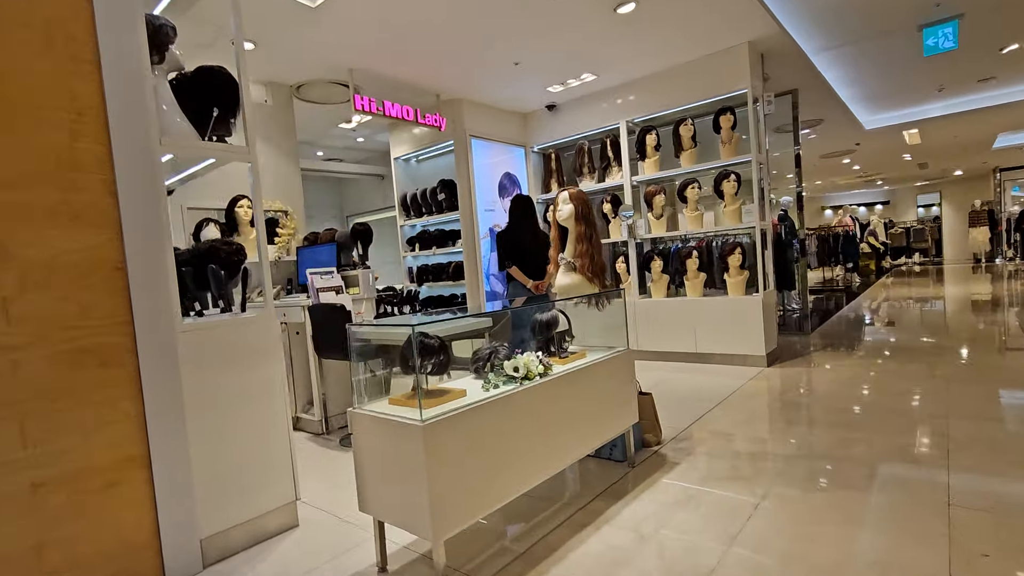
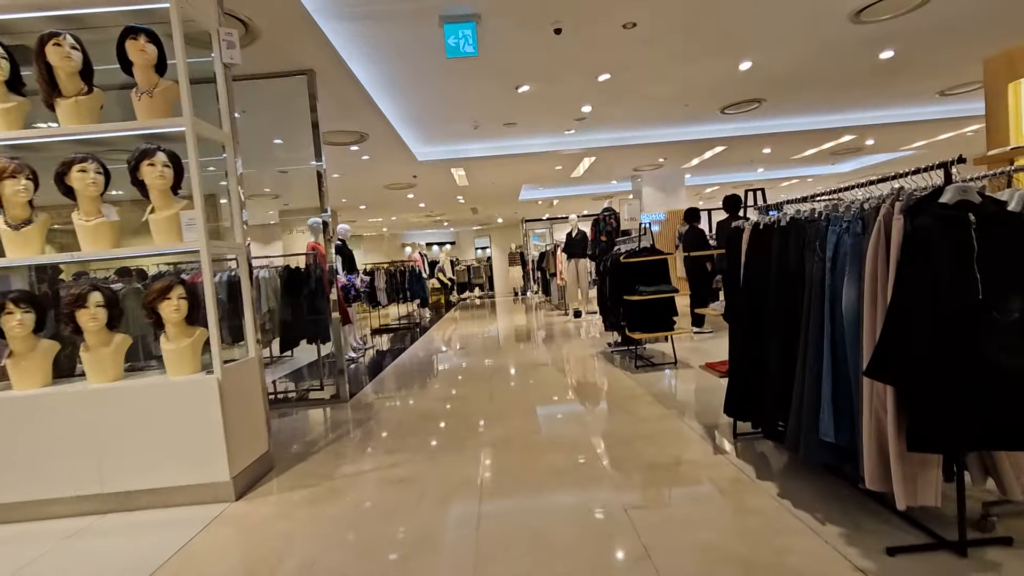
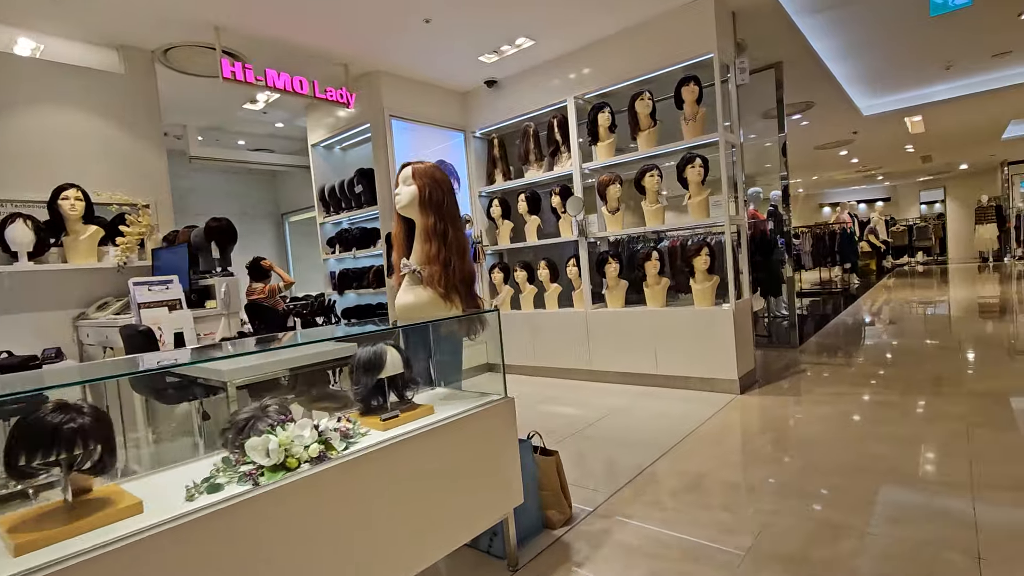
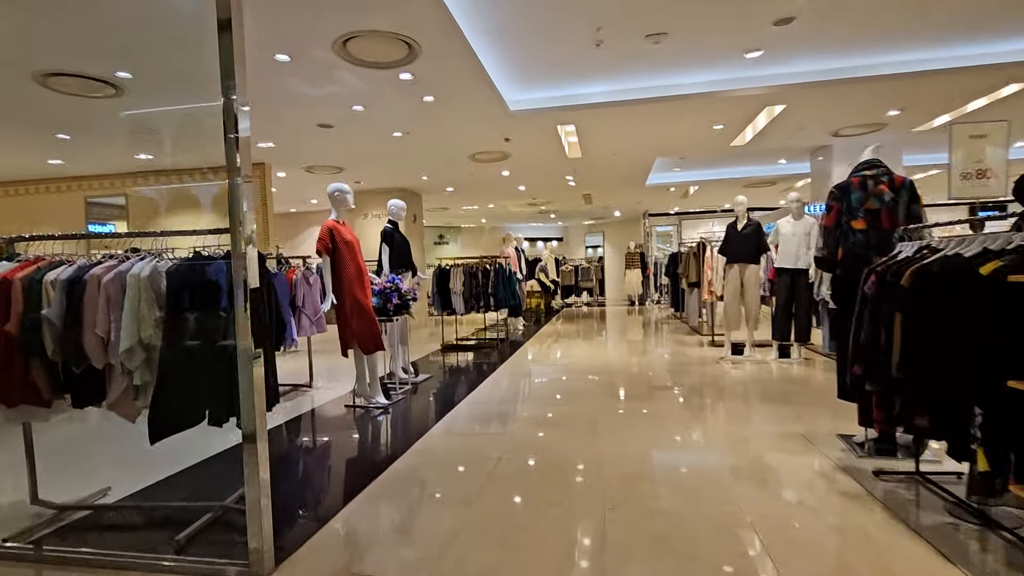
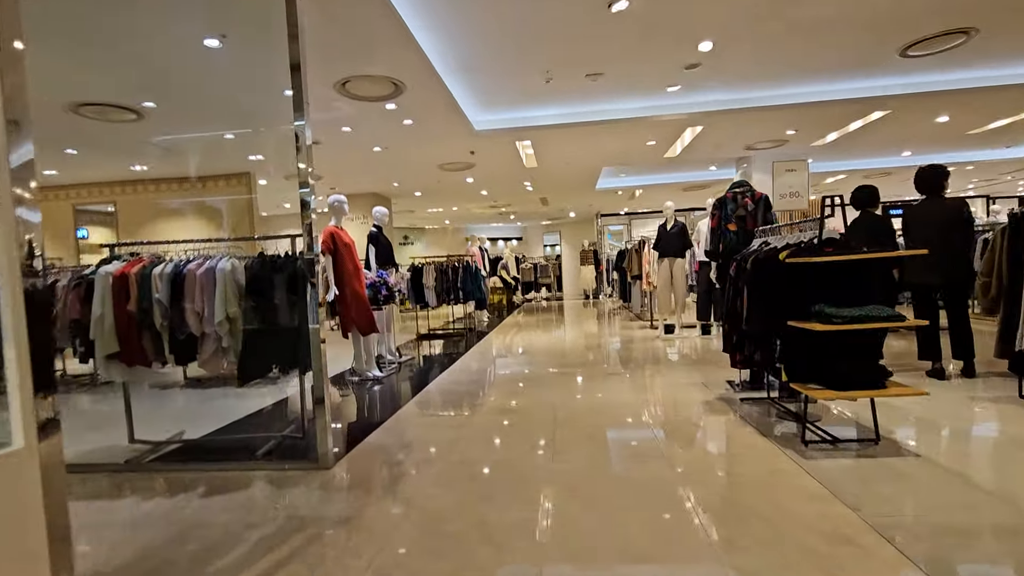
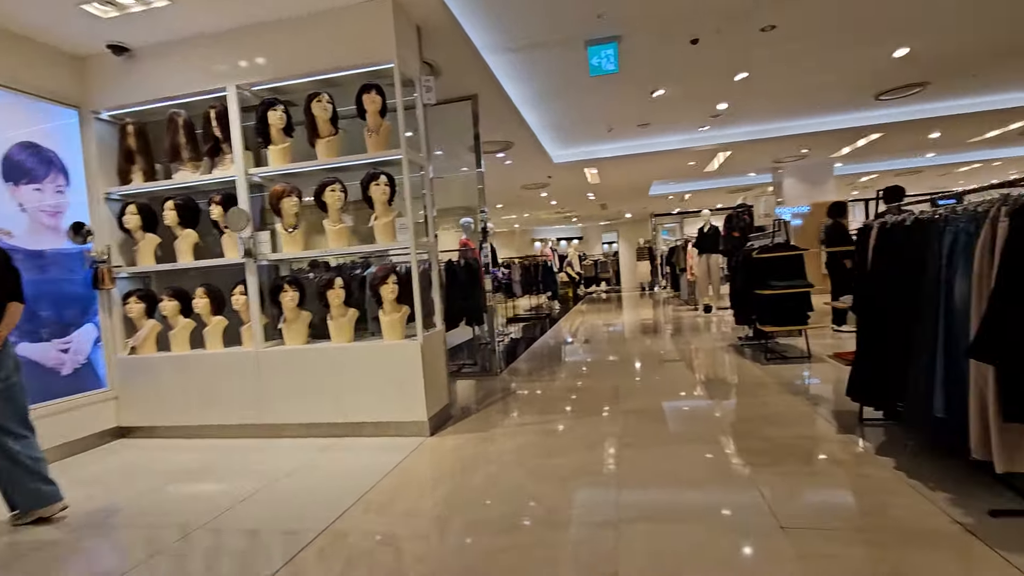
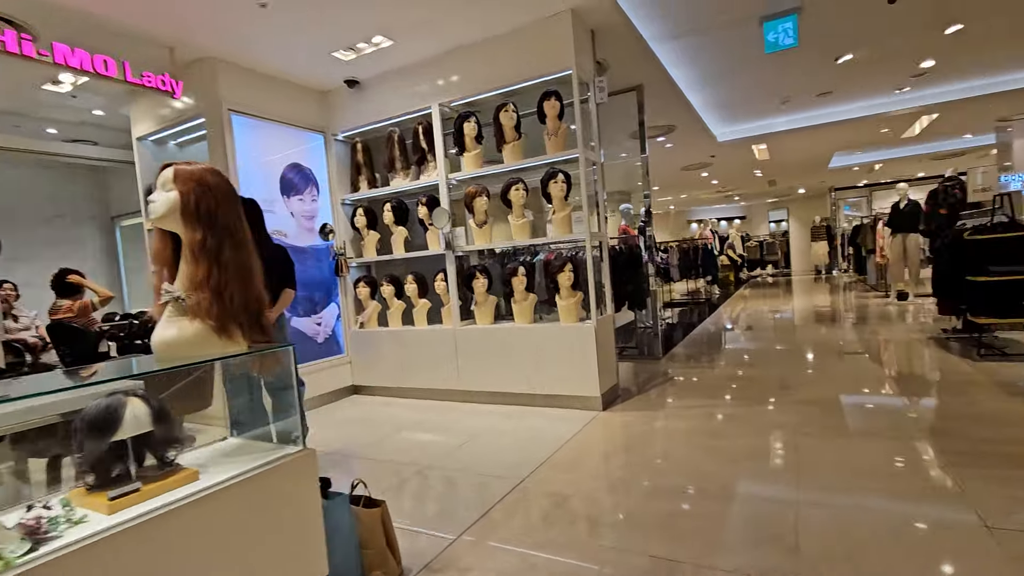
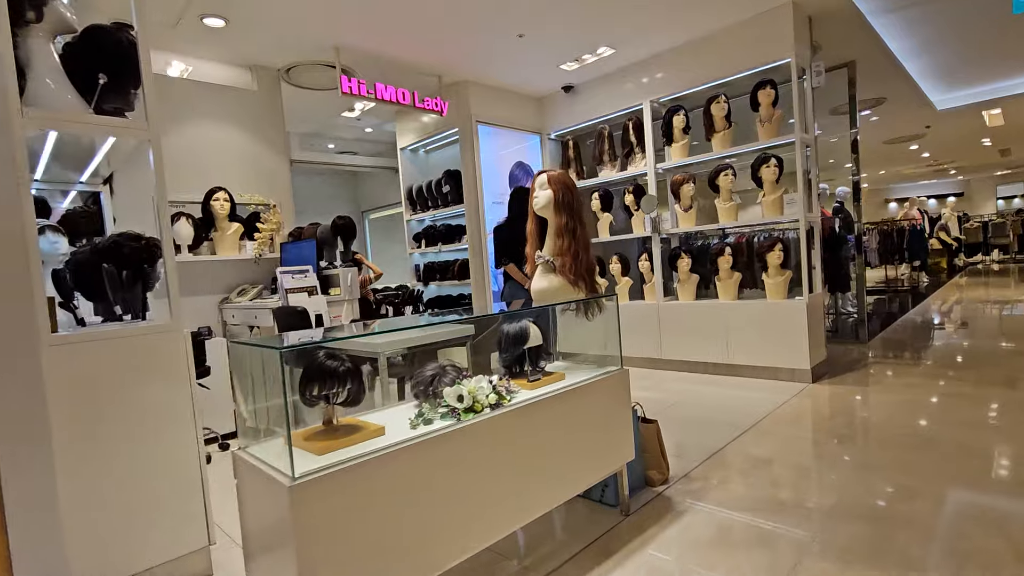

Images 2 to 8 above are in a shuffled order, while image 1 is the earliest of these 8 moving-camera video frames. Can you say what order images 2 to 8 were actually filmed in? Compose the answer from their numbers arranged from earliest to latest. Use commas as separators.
8, 3, 7, 6, 2, 5, 4
